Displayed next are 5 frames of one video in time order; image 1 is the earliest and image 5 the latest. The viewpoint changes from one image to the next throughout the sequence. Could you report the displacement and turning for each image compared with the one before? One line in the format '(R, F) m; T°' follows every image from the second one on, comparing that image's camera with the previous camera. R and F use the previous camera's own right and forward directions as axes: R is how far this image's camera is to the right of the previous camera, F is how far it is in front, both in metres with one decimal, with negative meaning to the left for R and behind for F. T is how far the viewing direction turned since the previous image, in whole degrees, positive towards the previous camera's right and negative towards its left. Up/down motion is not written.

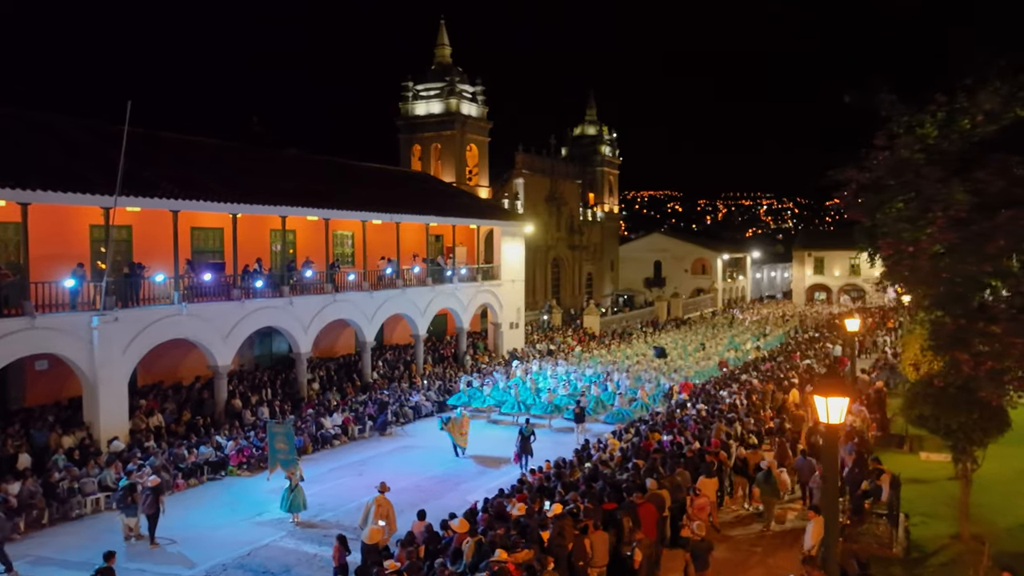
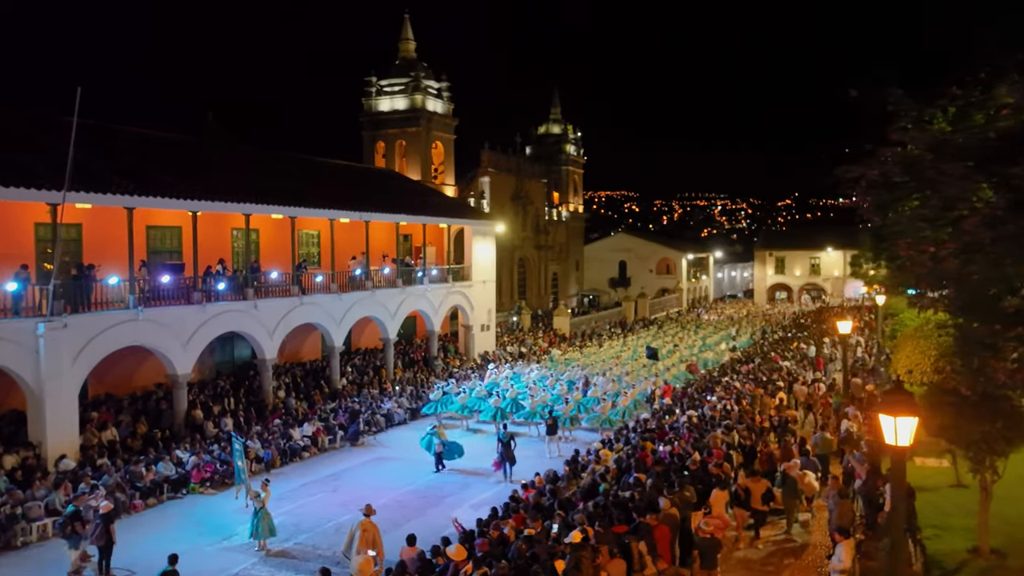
(-0.6, +1.0) m; +3°
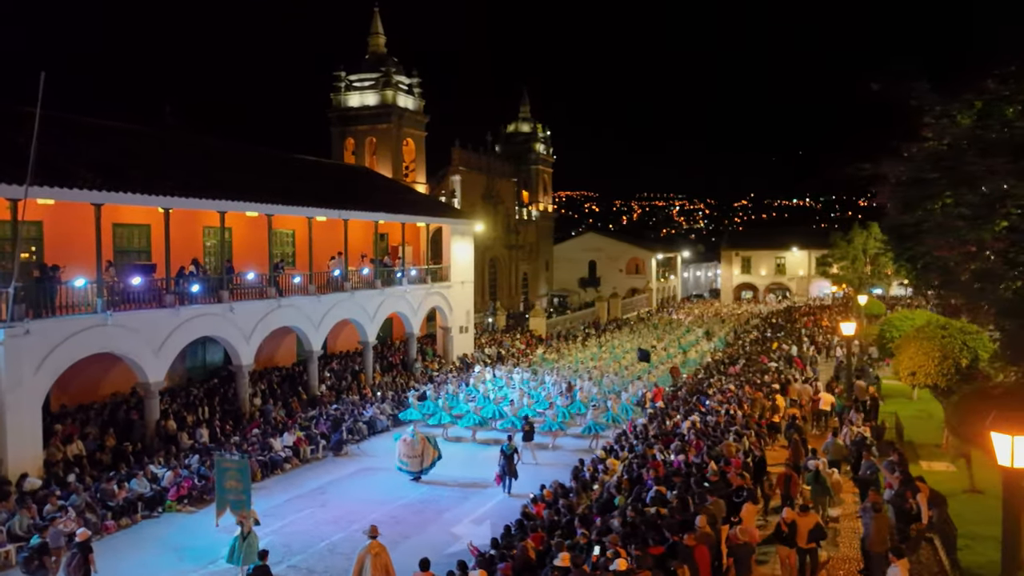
(-0.8, +0.9) m; +3°
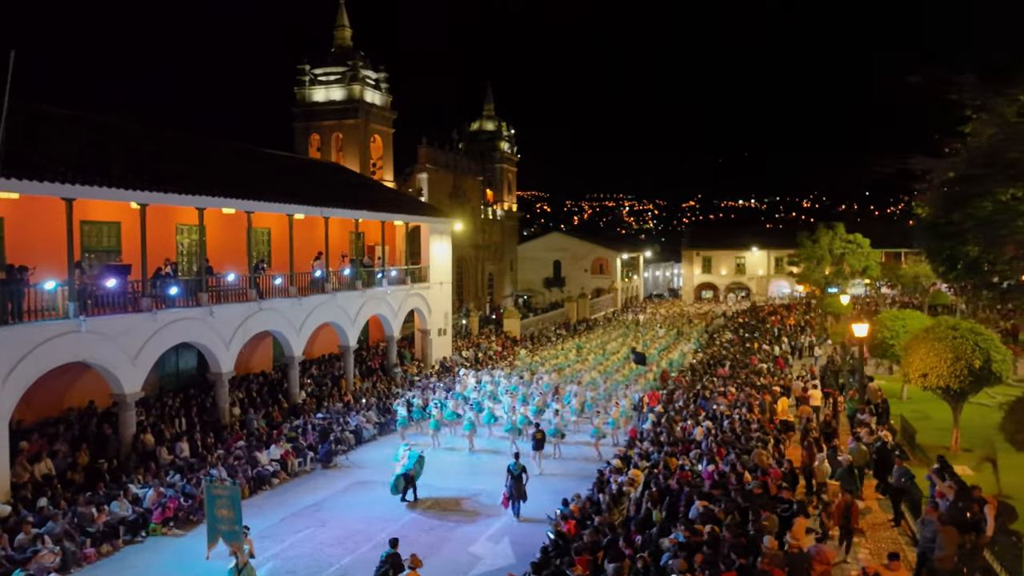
(-1.2, +1.0) m; +4°
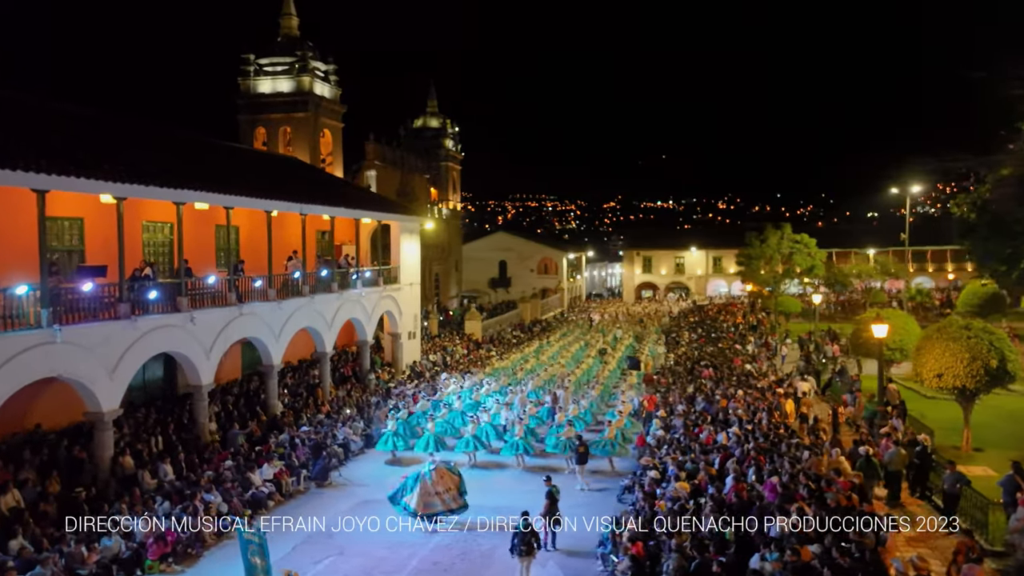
(-1.9, +1.2) m; +6°
